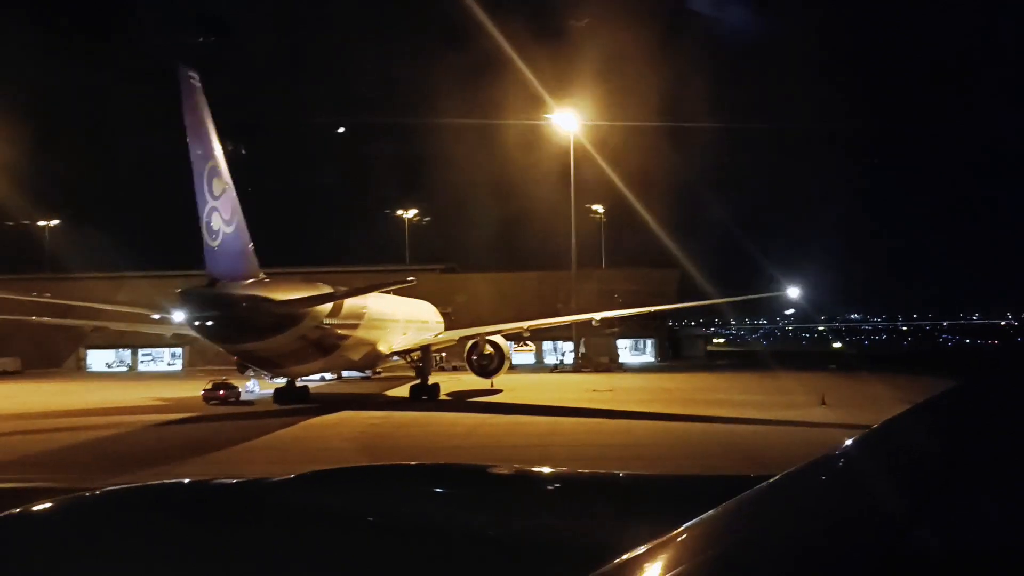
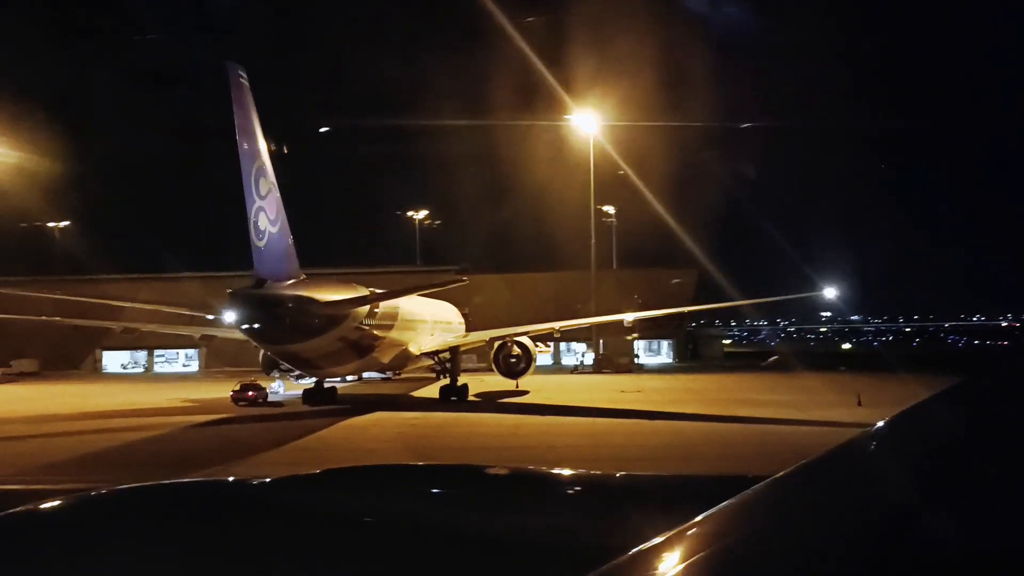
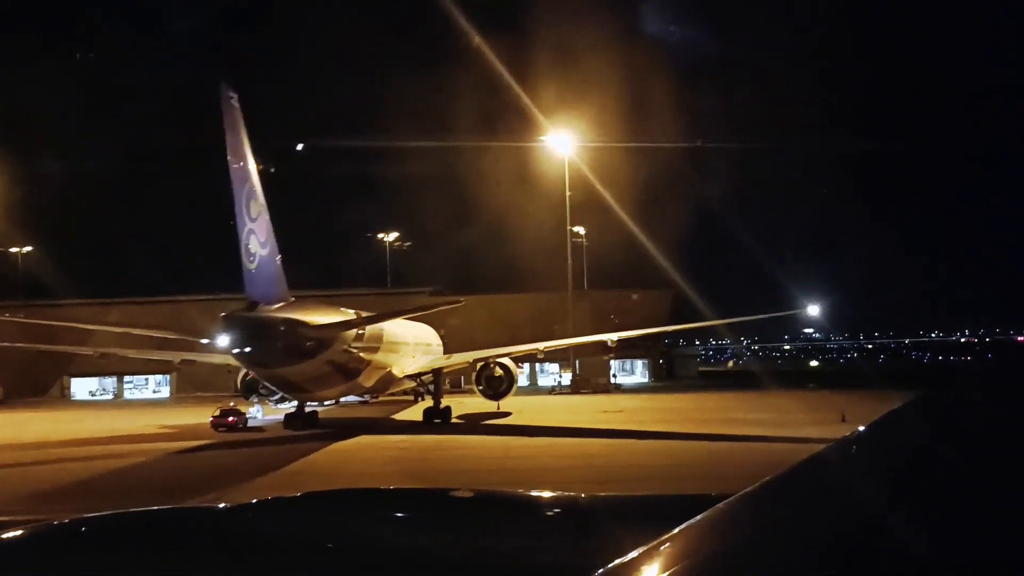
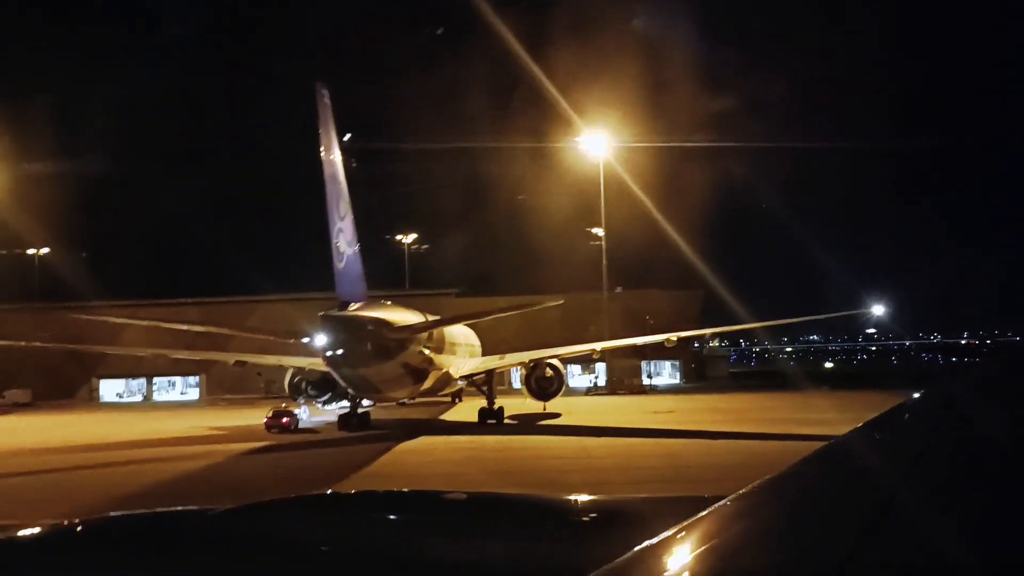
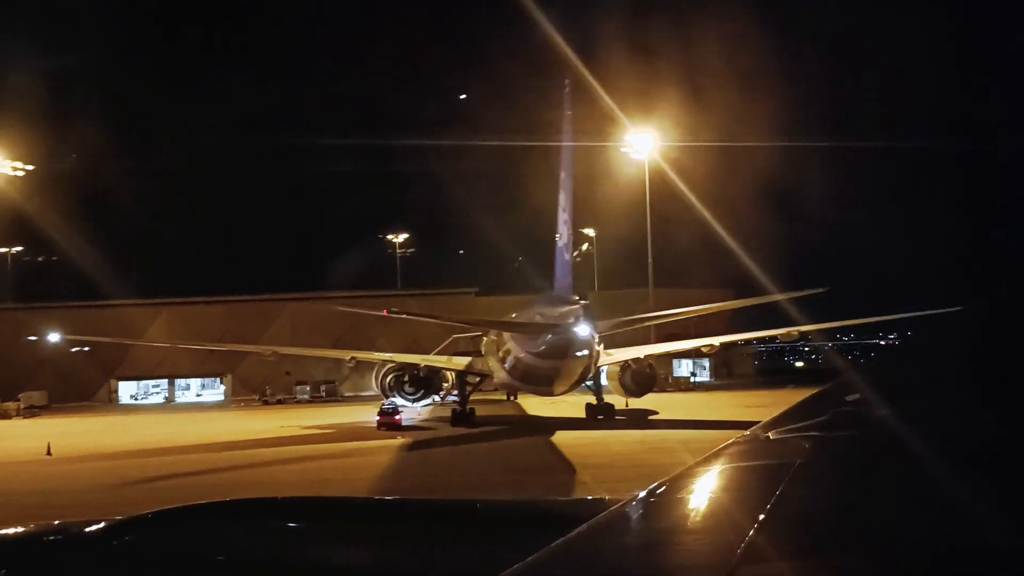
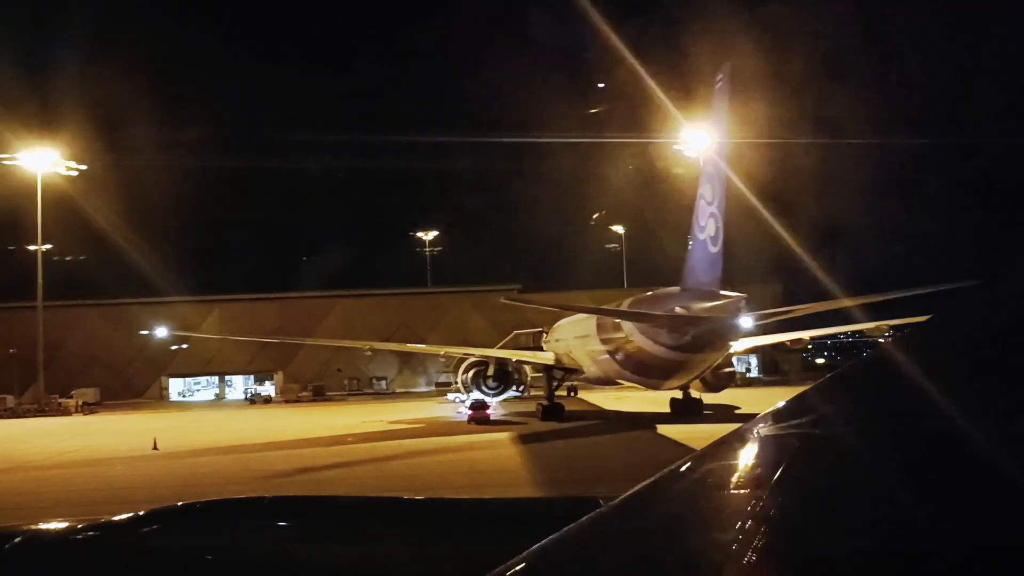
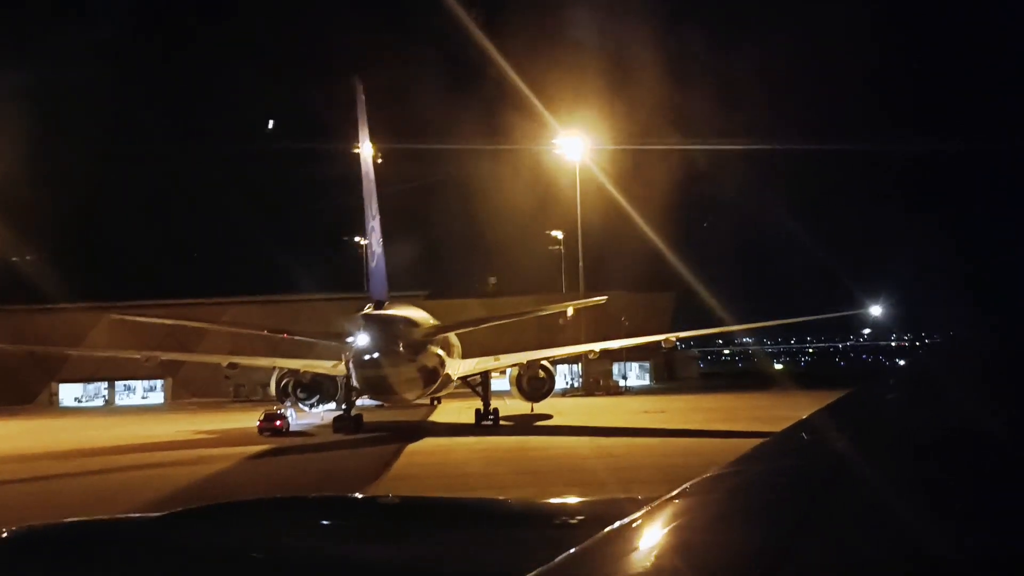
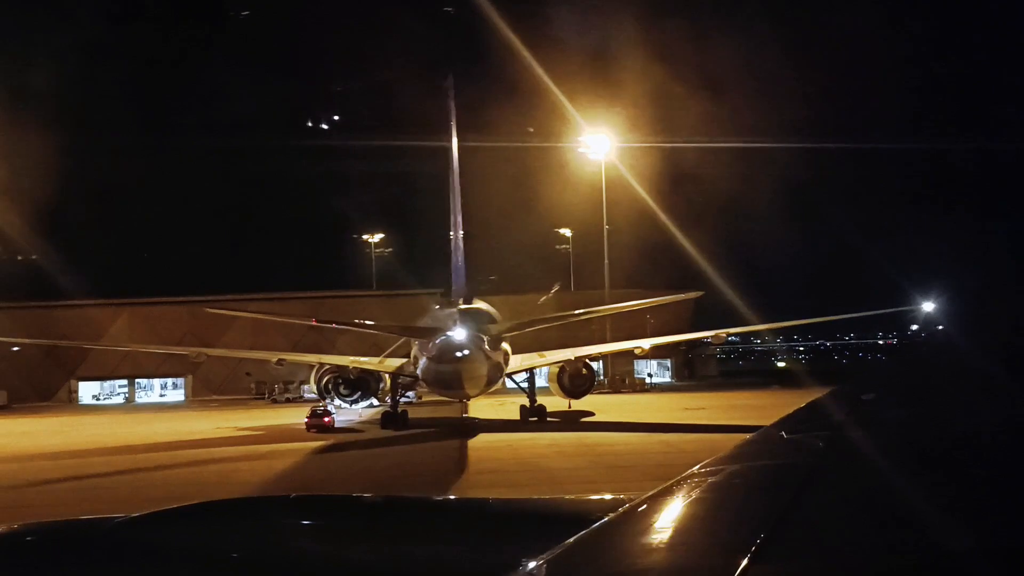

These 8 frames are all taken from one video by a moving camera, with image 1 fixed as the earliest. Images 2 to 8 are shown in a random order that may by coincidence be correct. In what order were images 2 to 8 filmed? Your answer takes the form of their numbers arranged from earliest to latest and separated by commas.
2, 3, 4, 7, 8, 5, 6
